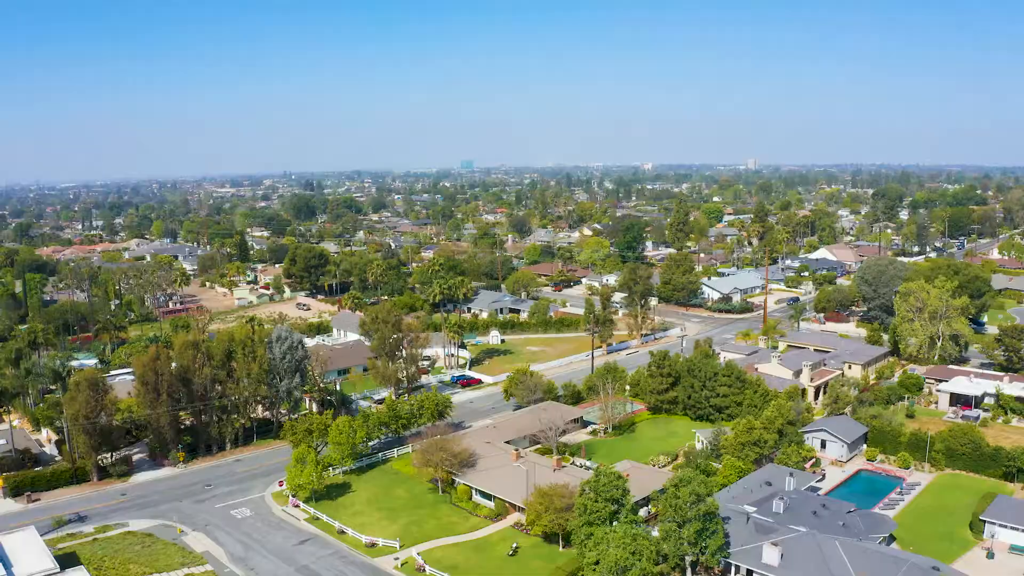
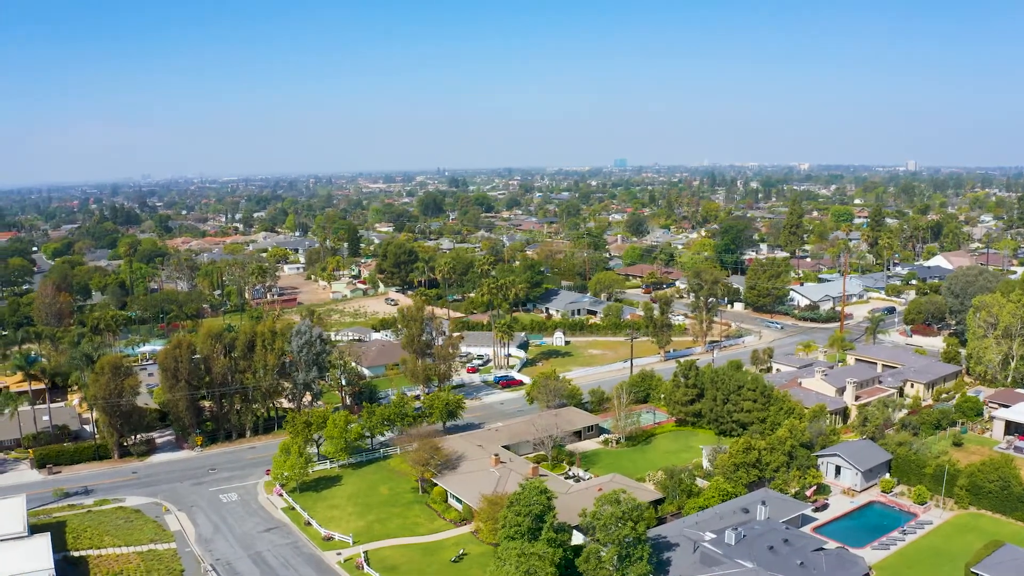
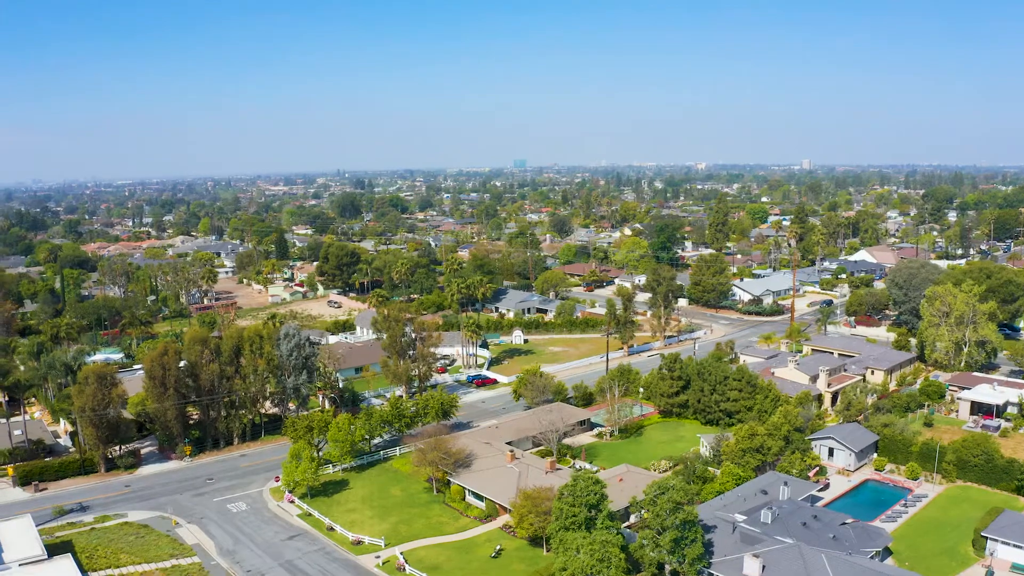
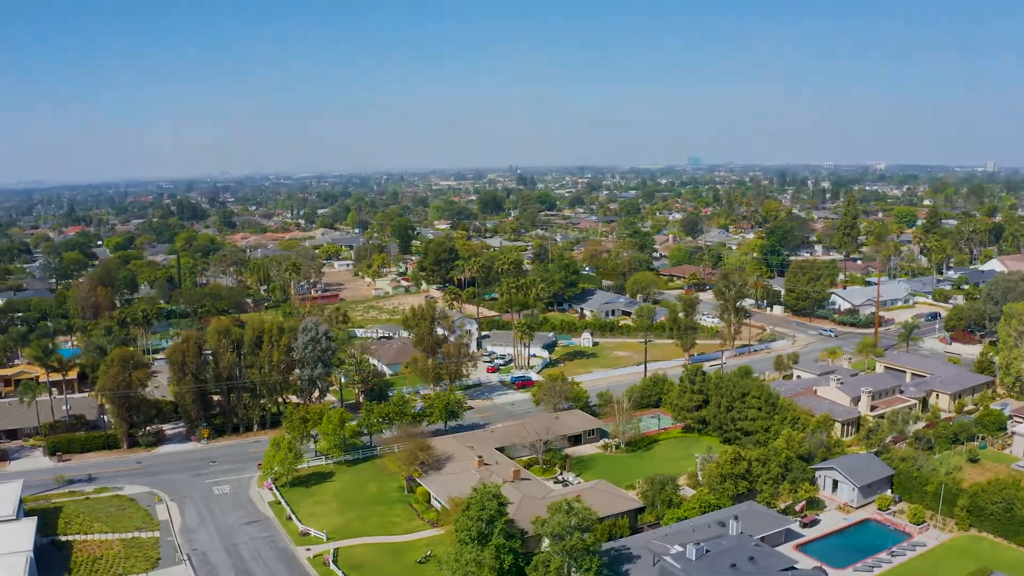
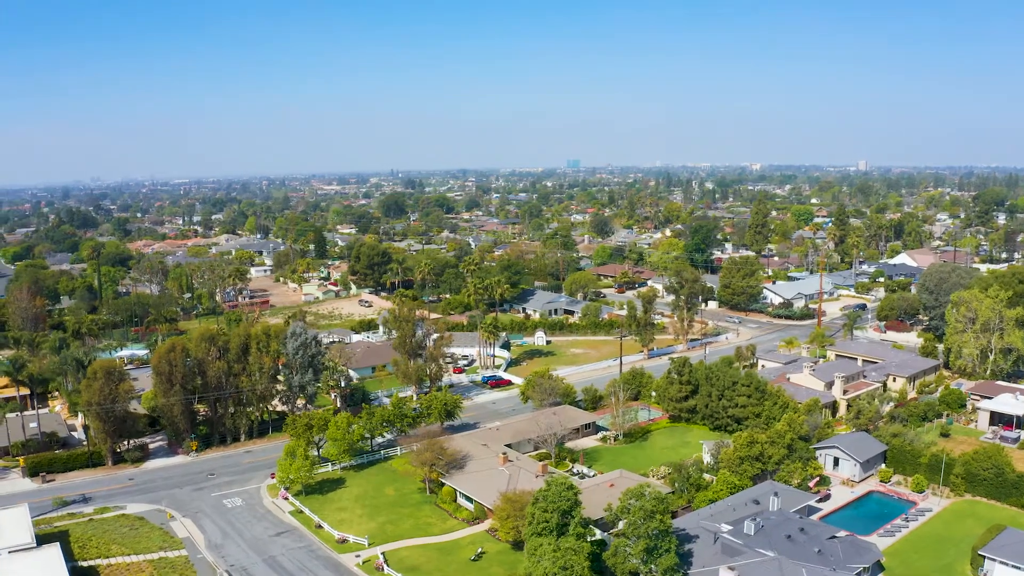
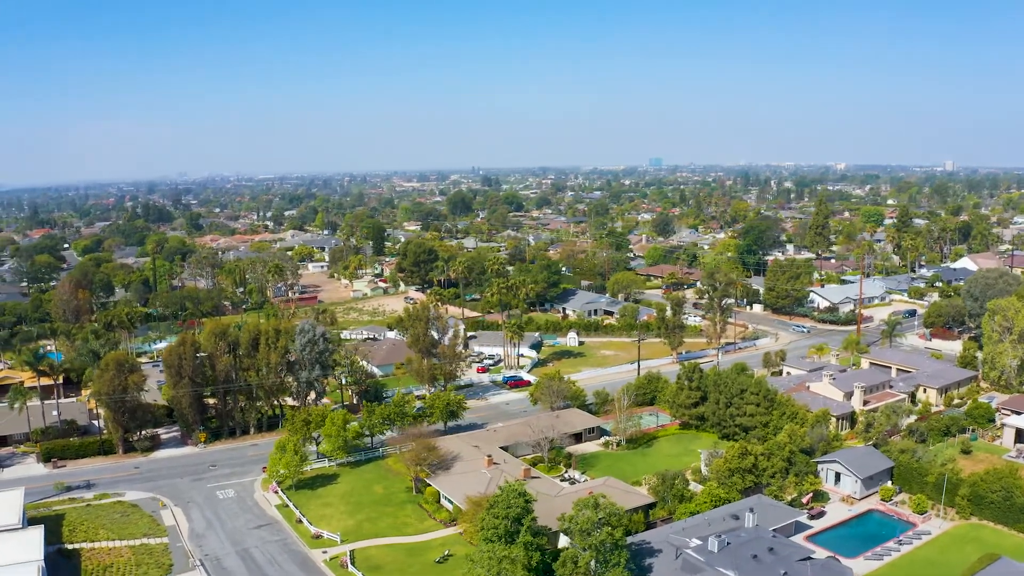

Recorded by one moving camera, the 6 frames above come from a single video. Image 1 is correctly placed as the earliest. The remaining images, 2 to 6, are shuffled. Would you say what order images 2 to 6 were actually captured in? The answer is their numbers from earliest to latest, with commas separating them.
3, 5, 2, 6, 4
